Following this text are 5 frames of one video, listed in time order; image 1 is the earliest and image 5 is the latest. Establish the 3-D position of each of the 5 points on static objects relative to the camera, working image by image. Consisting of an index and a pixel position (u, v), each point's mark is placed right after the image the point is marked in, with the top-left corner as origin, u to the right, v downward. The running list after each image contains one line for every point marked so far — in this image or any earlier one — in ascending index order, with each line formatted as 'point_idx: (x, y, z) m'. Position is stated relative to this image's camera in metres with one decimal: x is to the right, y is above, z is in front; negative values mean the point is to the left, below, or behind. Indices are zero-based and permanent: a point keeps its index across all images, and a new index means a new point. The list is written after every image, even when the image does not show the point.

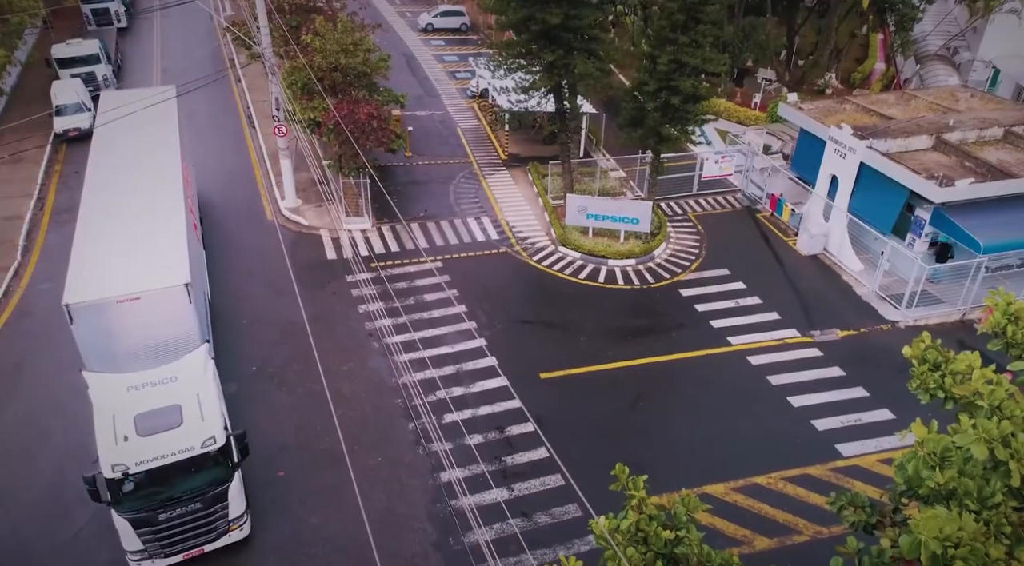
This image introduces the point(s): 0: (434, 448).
0: (-1.7, -3.6, +16.6) m
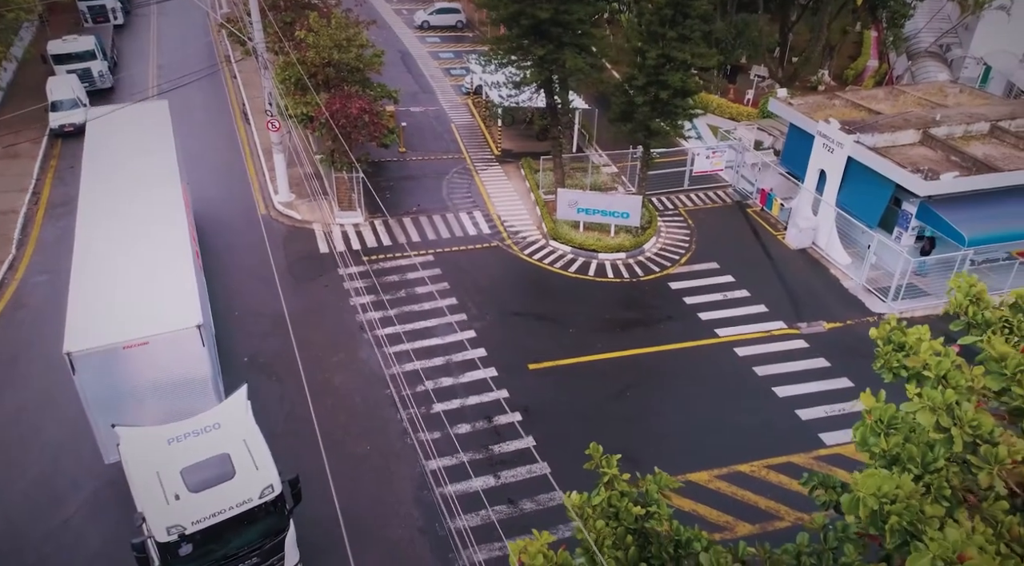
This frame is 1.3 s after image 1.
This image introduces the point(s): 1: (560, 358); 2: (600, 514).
0: (-2.0, -3.4, +16.8) m
1: (+1.2, -1.9, +19.3) m
2: (+0.9, -2.4, +7.9) m
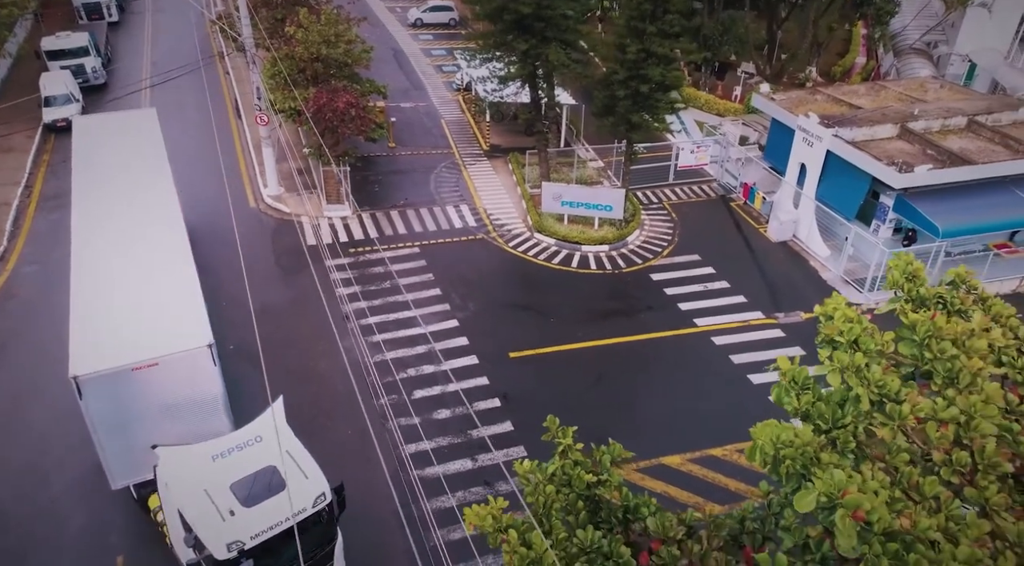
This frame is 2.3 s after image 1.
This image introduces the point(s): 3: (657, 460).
0: (-2.5, -3.1, +17.1) m
1: (+0.7, -1.6, +19.7) m
2: (+0.5, -2.1, +8.2) m
3: (+3.1, -3.8, +16.4) m
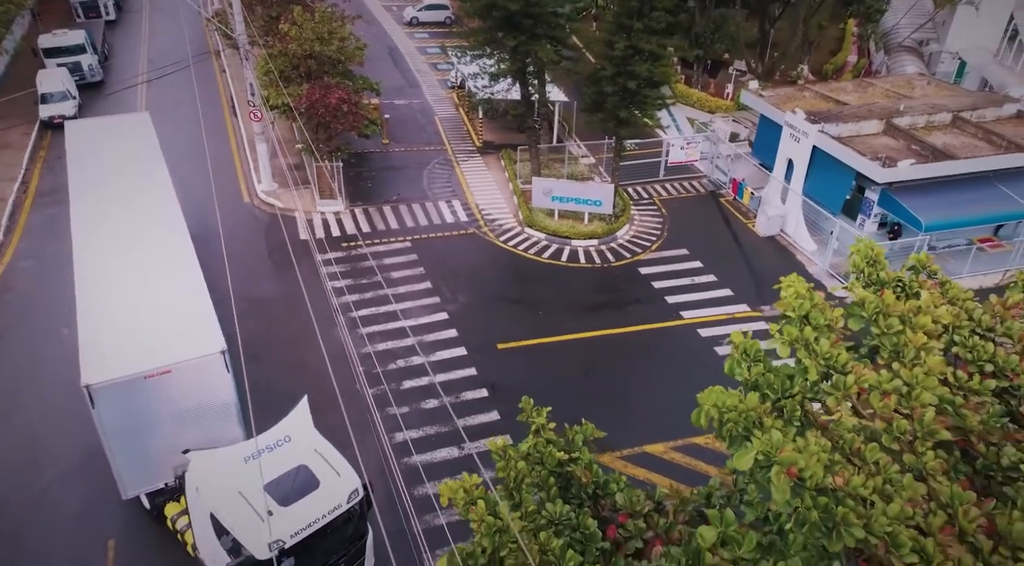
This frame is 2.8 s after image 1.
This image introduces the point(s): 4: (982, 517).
0: (-2.8, -2.9, +17.4) m
1: (+0.4, -1.5, +20.0) m
2: (+0.2, -2.0, +8.5) m
3: (+2.8, -3.6, +16.7) m
4: (+3.3, -1.7, +5.4) m
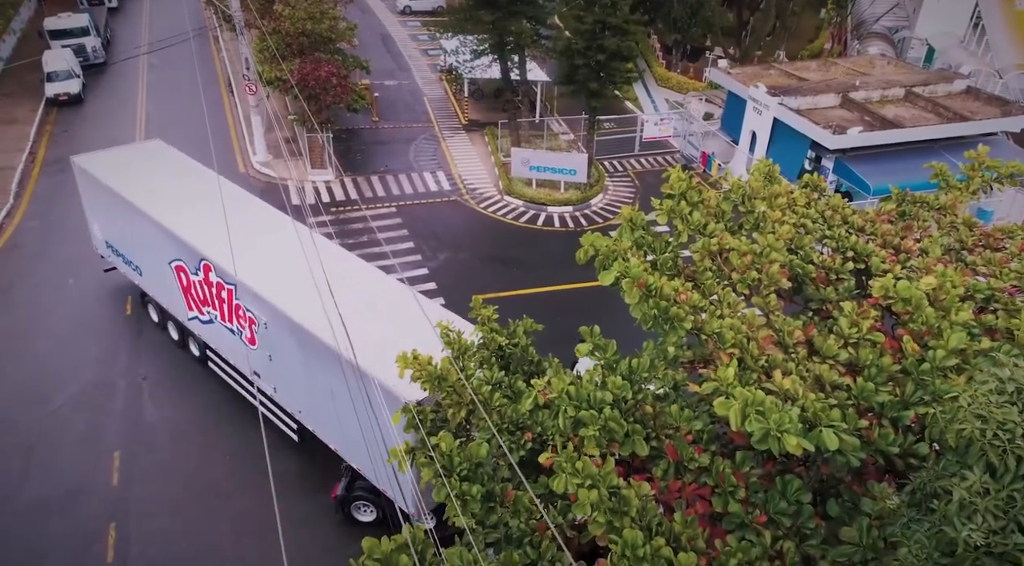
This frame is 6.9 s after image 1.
0: (-3.5, -1.7, +19.0) m
1: (-0.3, -0.3, +21.5) m
2: (-0.5, -0.8, +10.1) m
3: (+2.1, -2.4, +18.2) m
4: (+2.6, -0.5, +6.9) m
